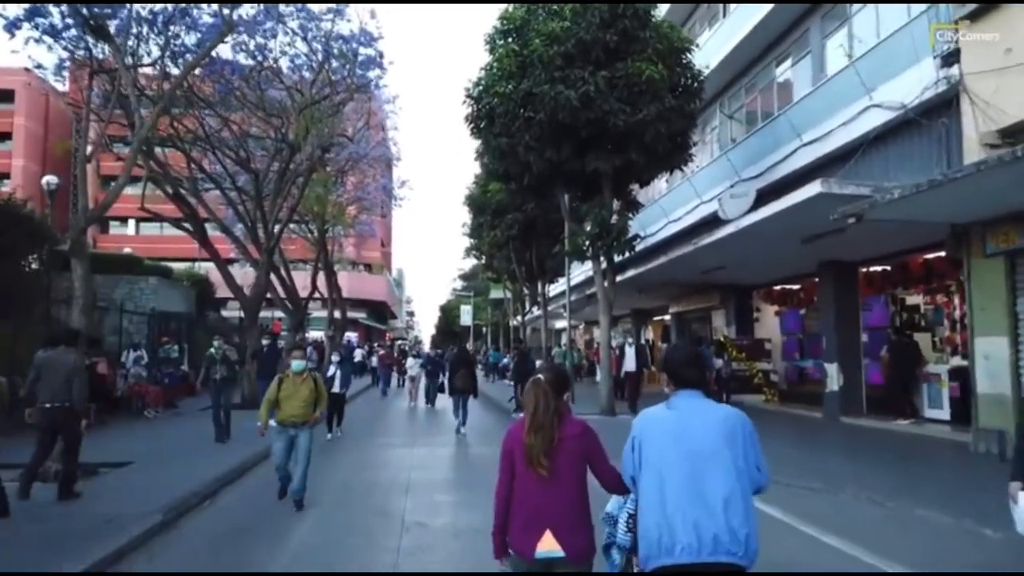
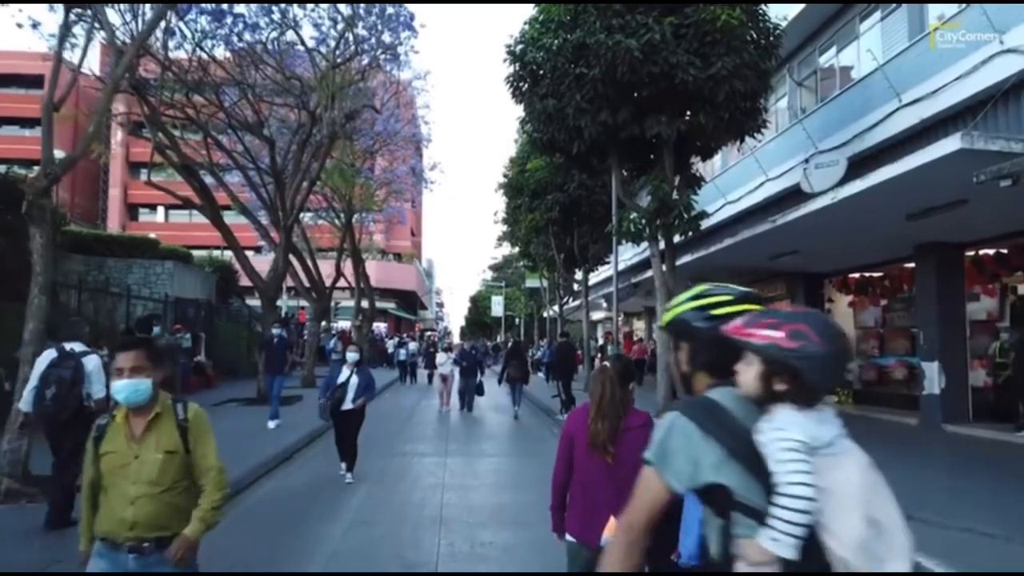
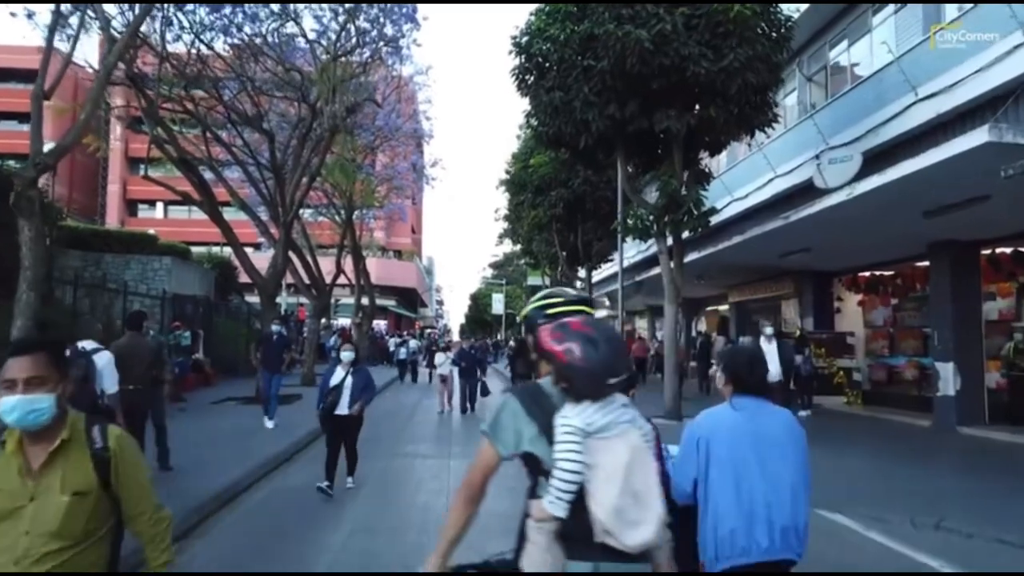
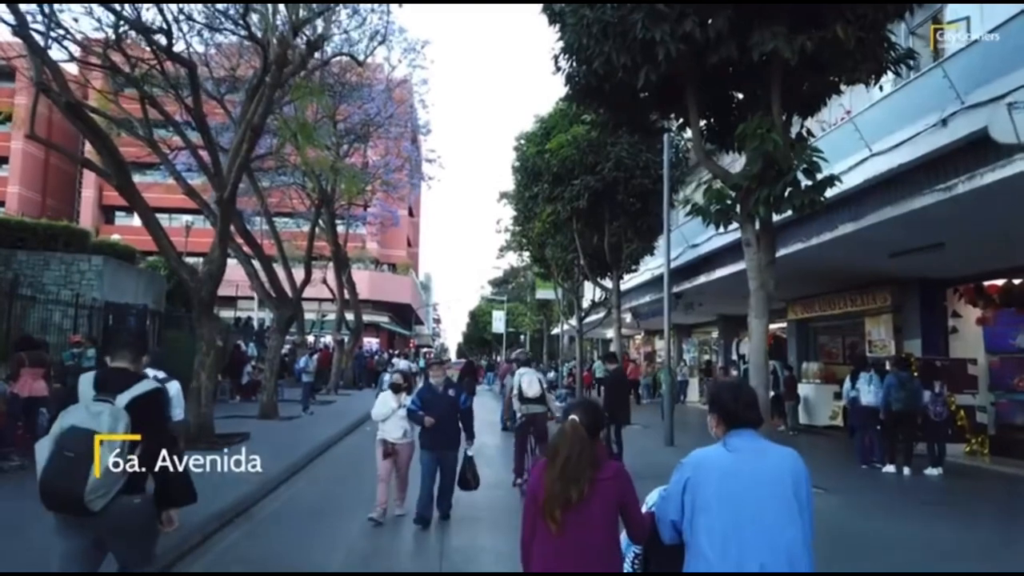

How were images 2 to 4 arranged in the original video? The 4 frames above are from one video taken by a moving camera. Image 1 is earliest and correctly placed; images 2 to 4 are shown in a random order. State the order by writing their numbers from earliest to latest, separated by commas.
2, 3, 4
